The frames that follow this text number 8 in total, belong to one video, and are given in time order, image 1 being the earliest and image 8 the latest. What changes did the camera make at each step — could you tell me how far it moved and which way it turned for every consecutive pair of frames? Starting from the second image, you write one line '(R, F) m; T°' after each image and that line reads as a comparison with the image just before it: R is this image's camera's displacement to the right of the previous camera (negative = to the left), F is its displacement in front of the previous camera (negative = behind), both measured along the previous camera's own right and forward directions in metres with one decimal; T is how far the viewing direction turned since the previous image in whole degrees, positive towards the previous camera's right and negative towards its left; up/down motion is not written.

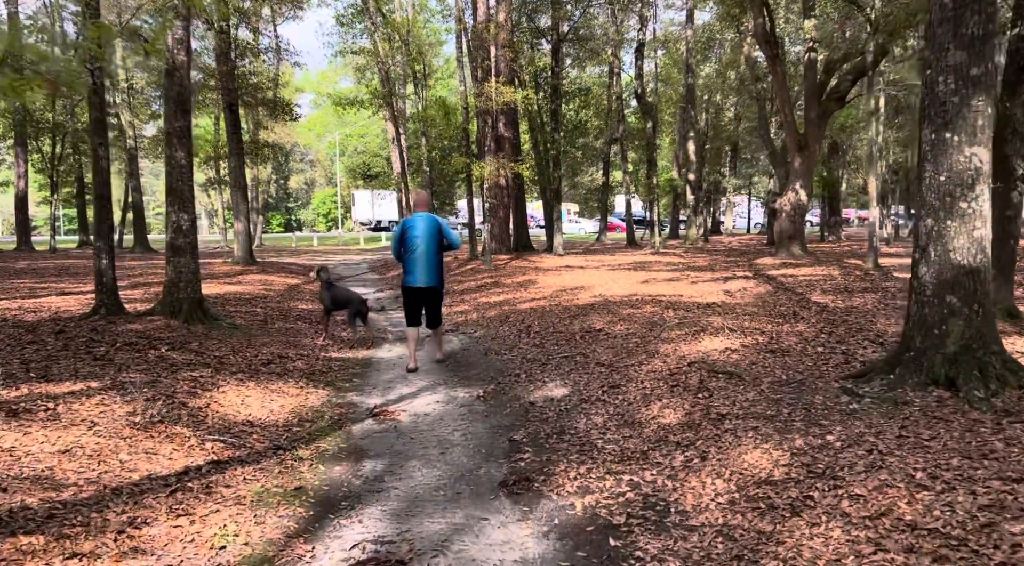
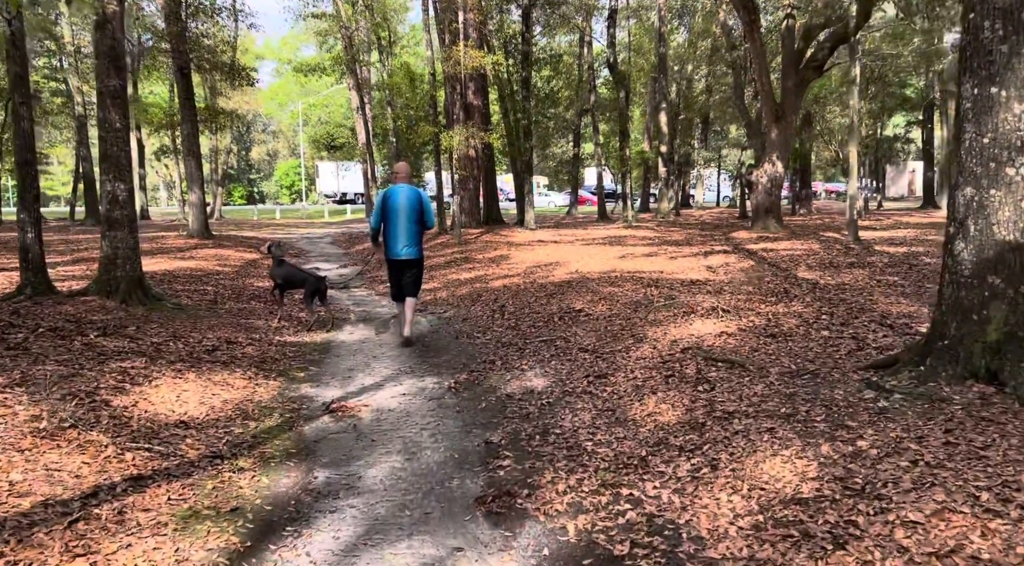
(0.0, +0.6) m; +2°
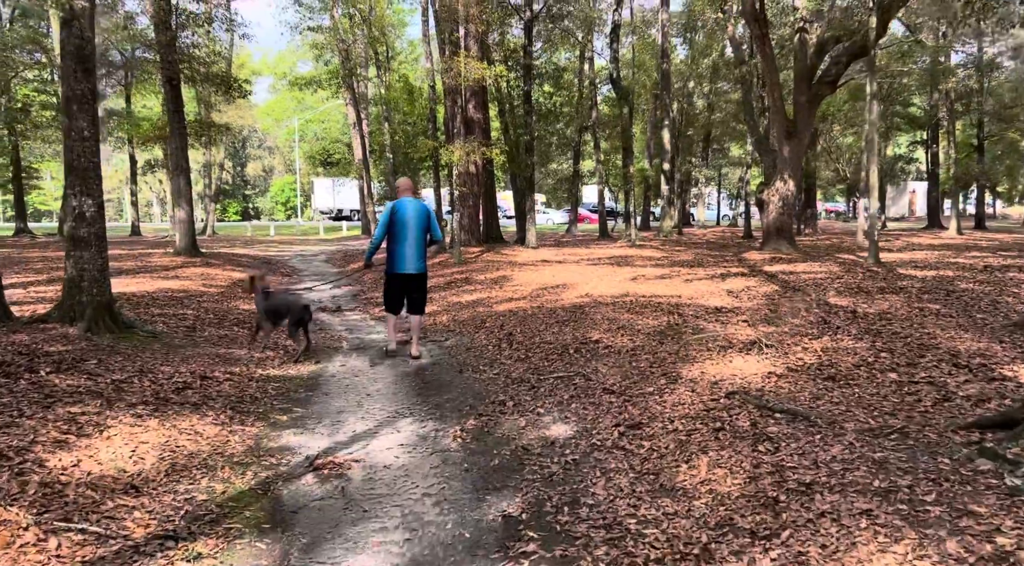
(-0.1, +0.7) m; 0°
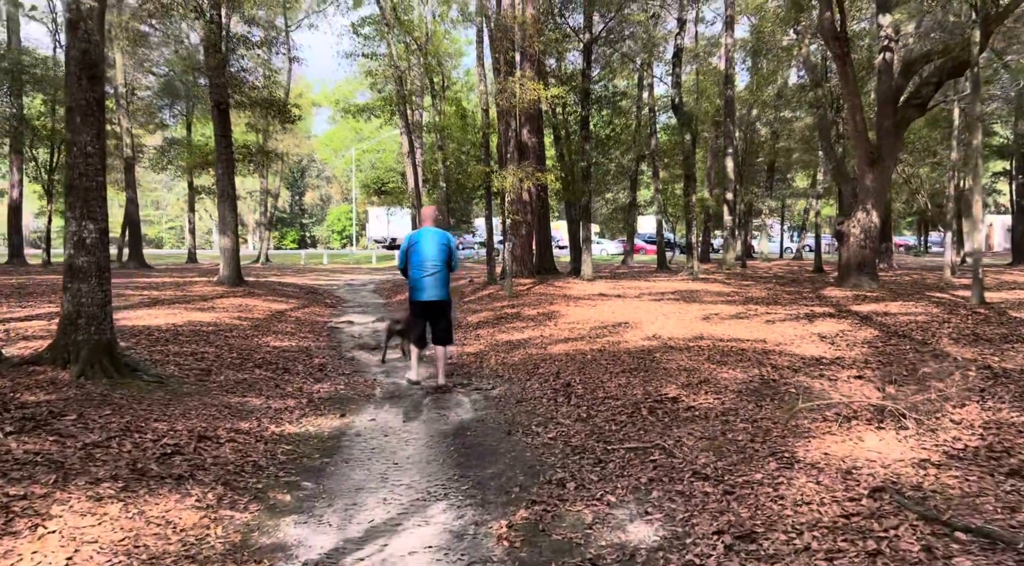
(-0.1, +1.1) m; -4°
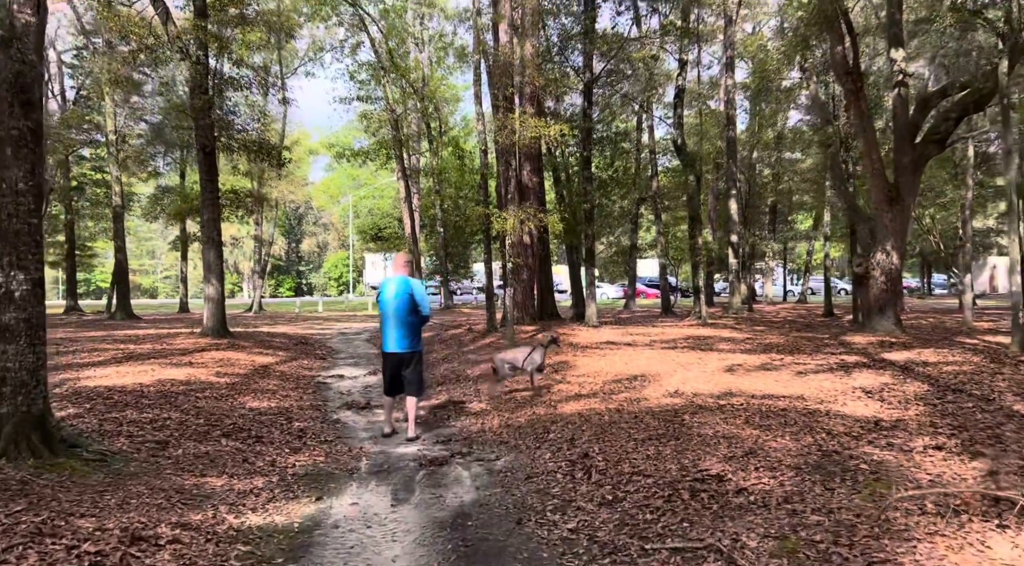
(-0.1, +0.9) m; 0°
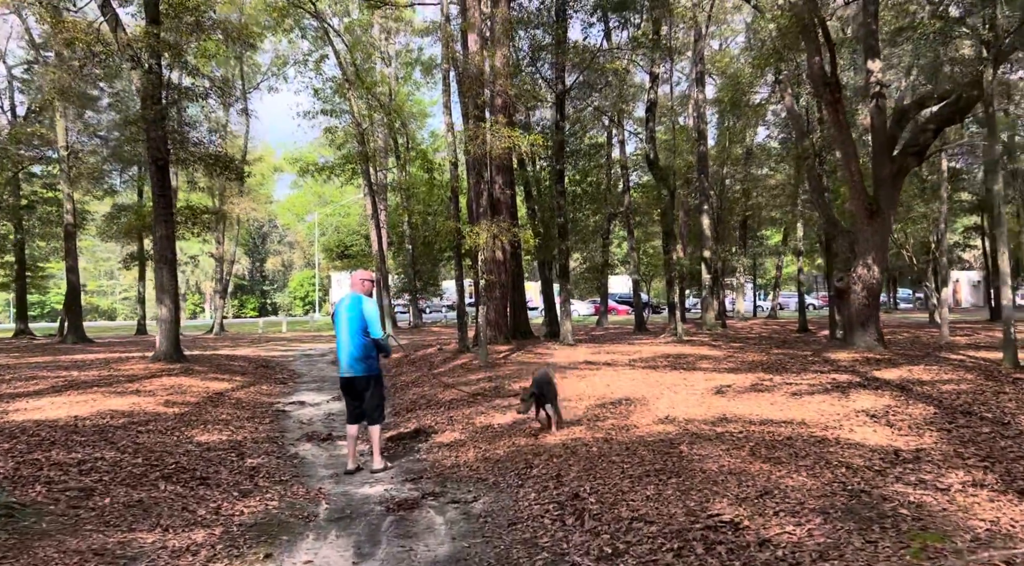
(-0.1, +0.7) m; +2°
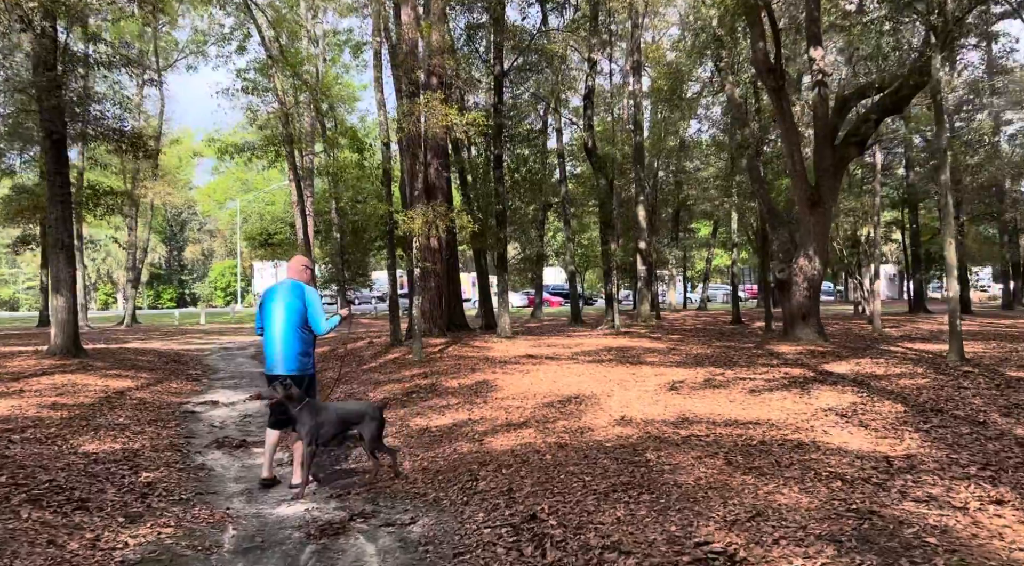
(-0.1, +0.8) m; +5°
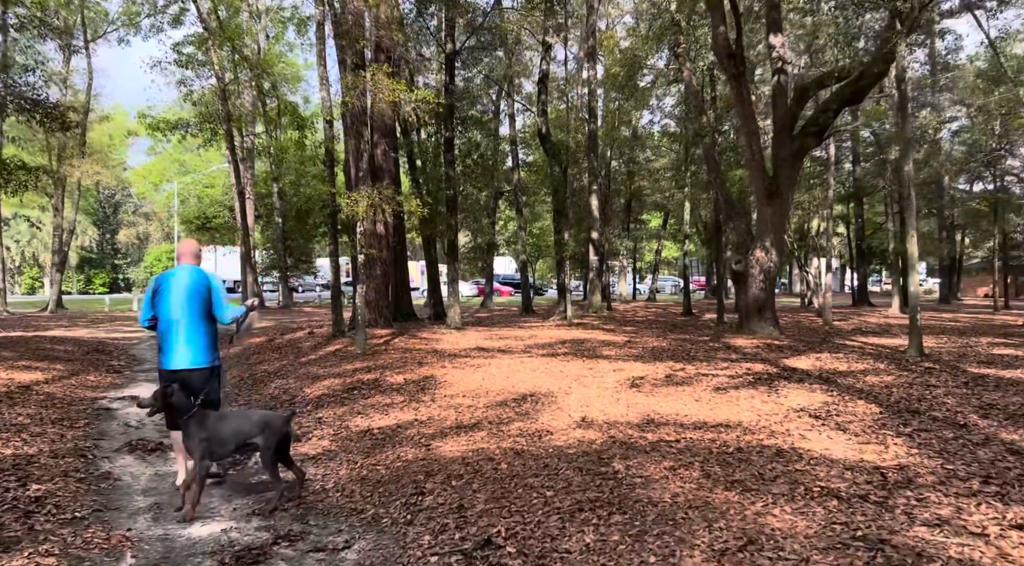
(0.0, +0.6) m; +4°
